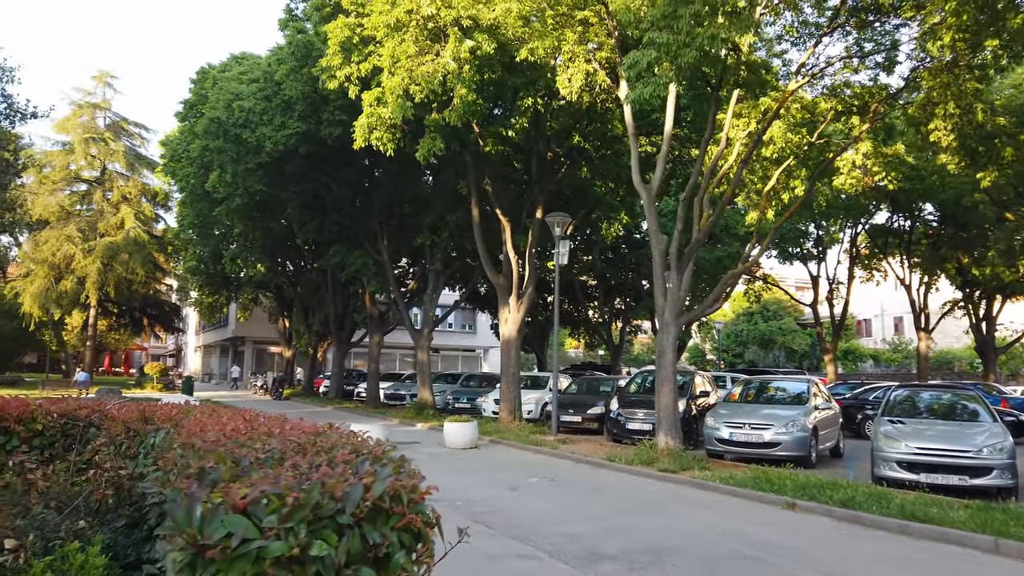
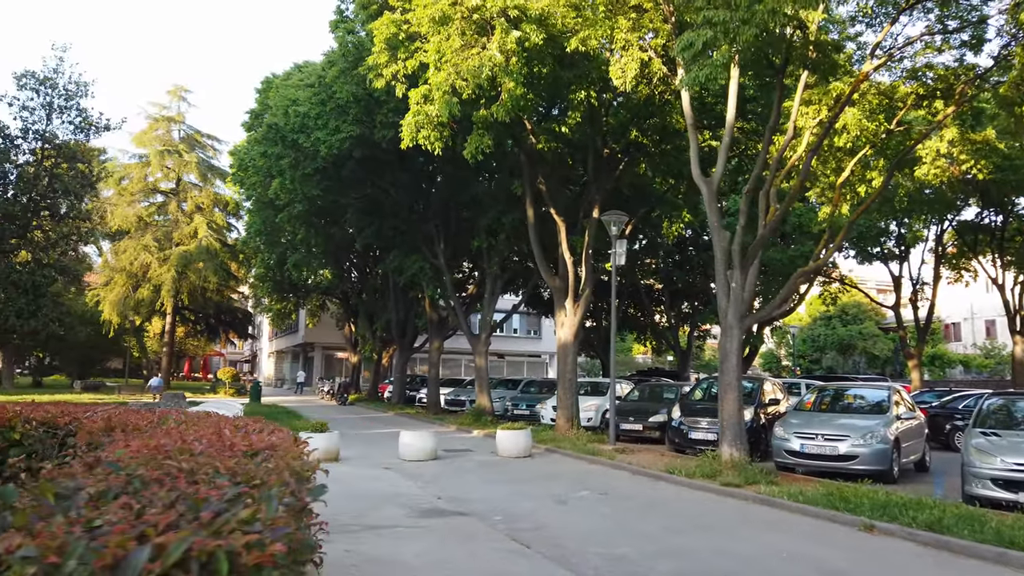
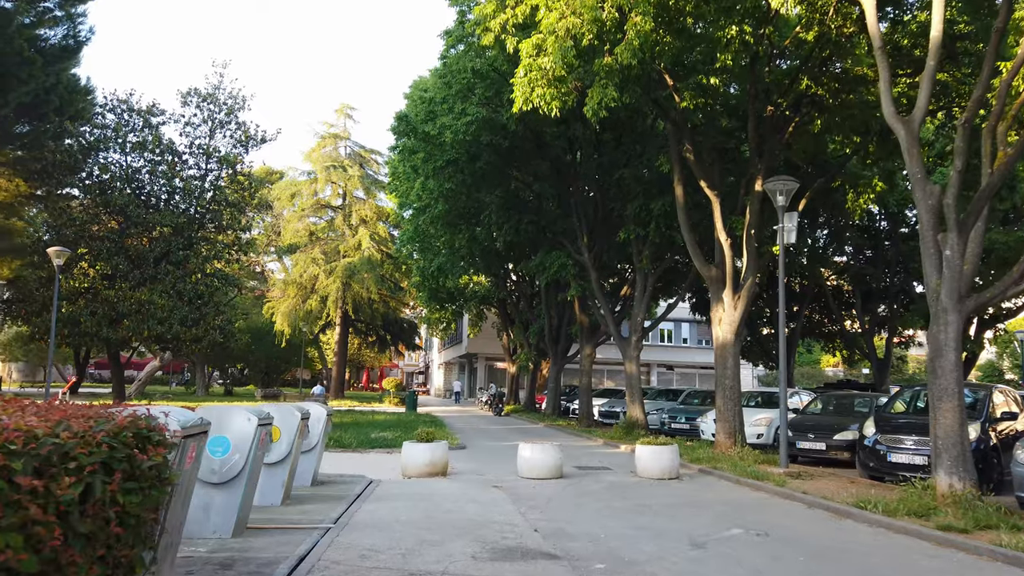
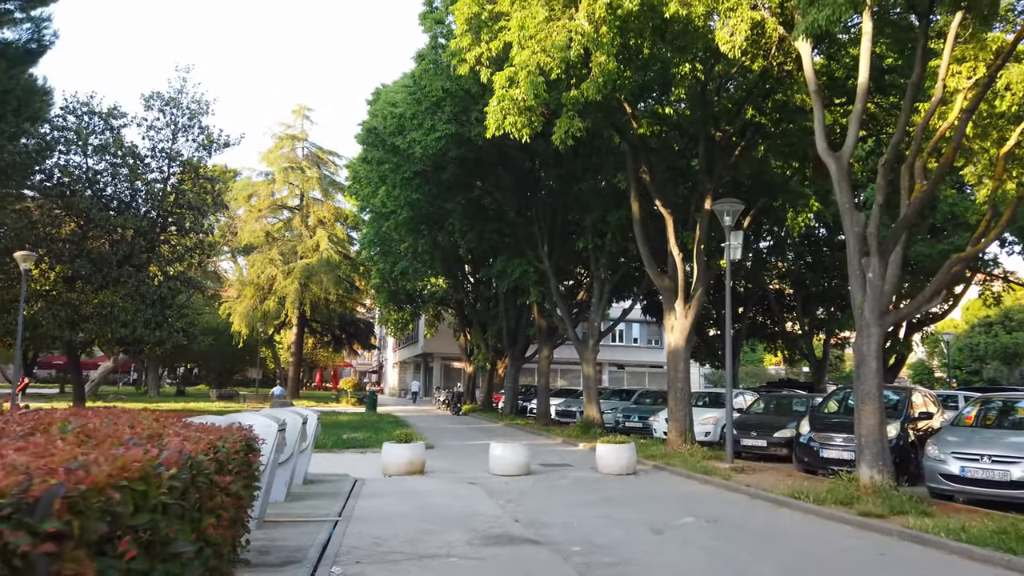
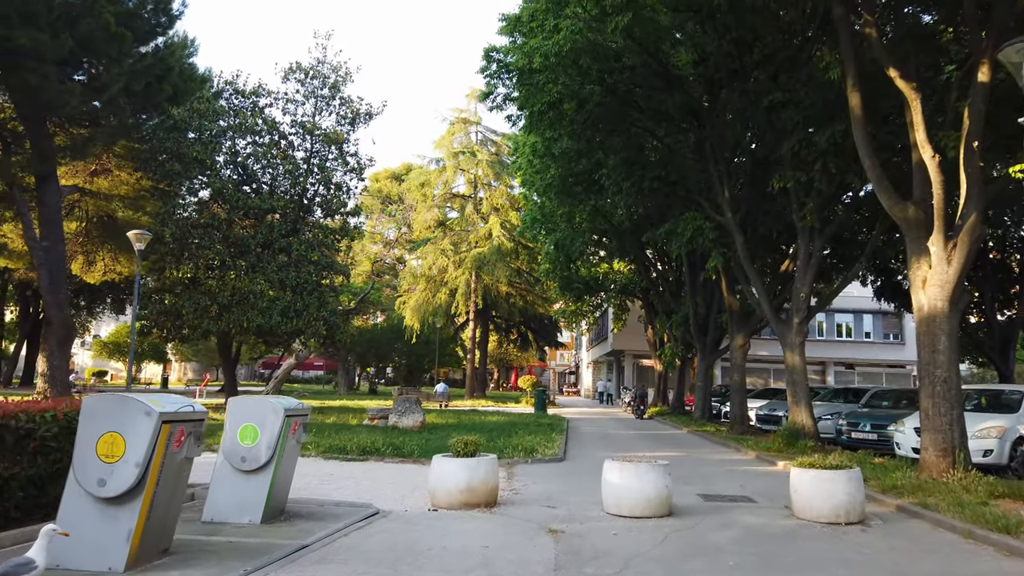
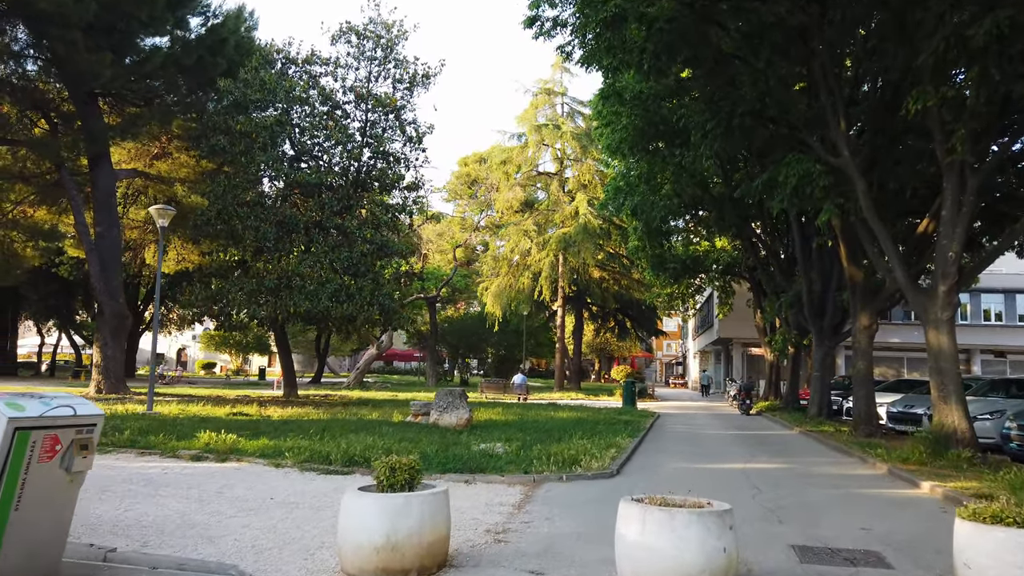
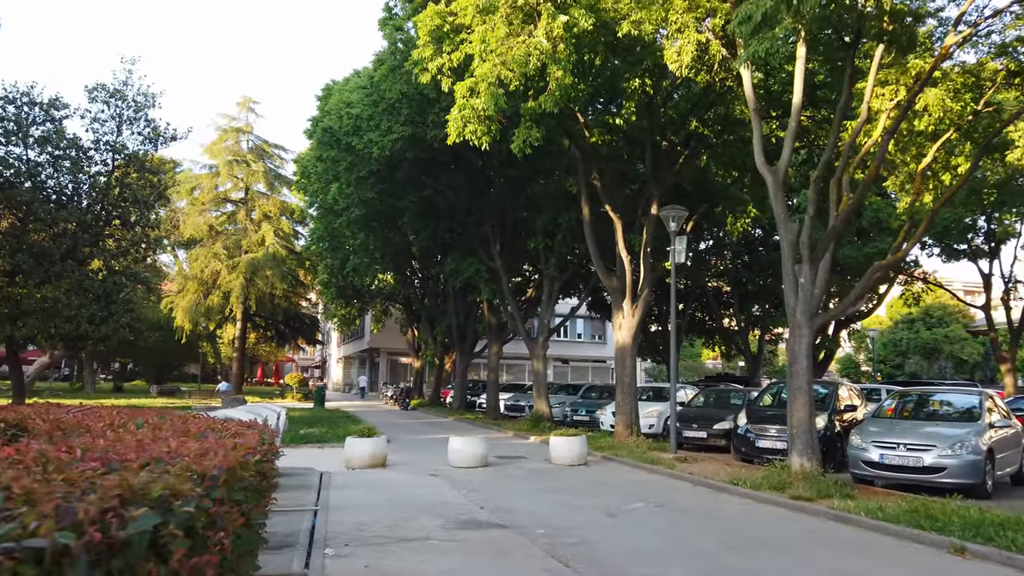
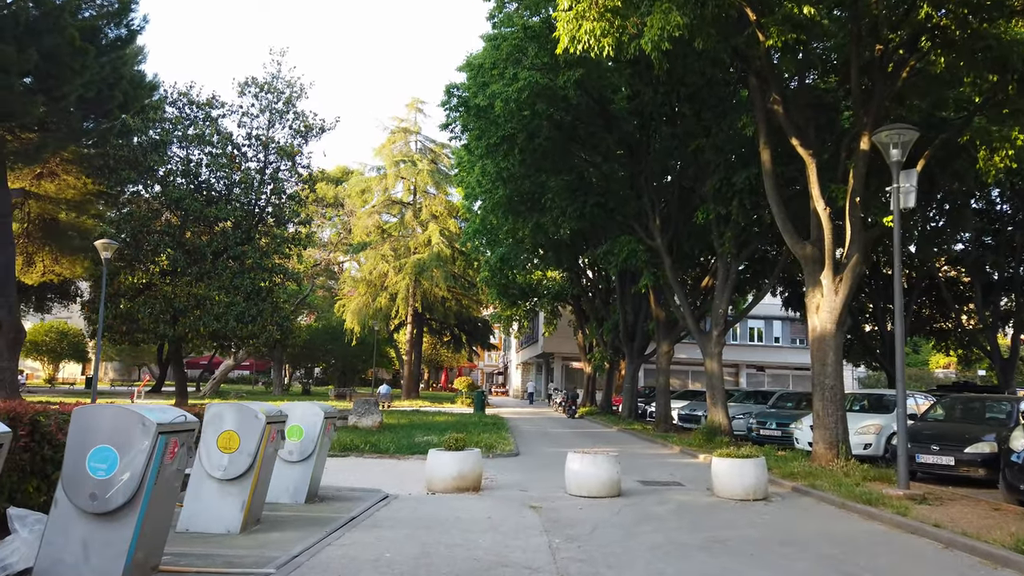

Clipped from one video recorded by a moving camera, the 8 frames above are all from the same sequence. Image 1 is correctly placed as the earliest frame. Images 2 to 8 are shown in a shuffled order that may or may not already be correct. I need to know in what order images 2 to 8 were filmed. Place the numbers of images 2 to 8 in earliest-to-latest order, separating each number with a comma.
2, 7, 4, 3, 8, 5, 6
